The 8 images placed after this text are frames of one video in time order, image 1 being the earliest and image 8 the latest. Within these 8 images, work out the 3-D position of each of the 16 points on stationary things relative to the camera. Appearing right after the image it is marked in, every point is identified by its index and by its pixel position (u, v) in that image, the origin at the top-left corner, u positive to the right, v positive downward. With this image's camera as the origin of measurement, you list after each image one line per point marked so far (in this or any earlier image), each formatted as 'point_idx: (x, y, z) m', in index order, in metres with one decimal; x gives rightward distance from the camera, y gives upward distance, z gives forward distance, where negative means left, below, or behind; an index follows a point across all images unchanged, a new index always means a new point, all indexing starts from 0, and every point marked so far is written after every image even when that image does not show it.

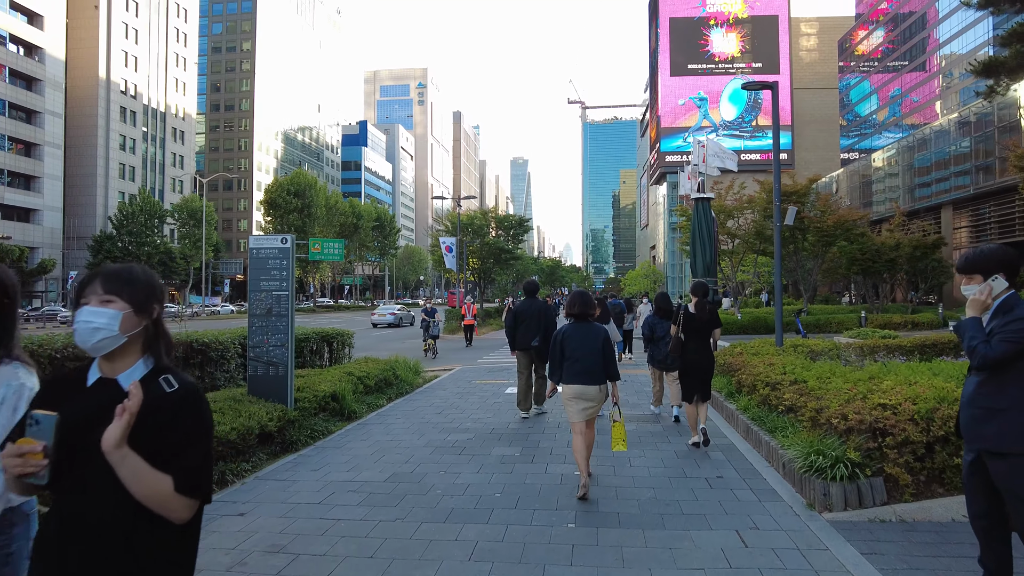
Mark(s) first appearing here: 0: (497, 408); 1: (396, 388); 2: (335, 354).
0: (-0.2, -1.7, +9.2) m
1: (-1.9, -1.6, +10.5) m
2: (-3.0, -1.2, +11.2) m
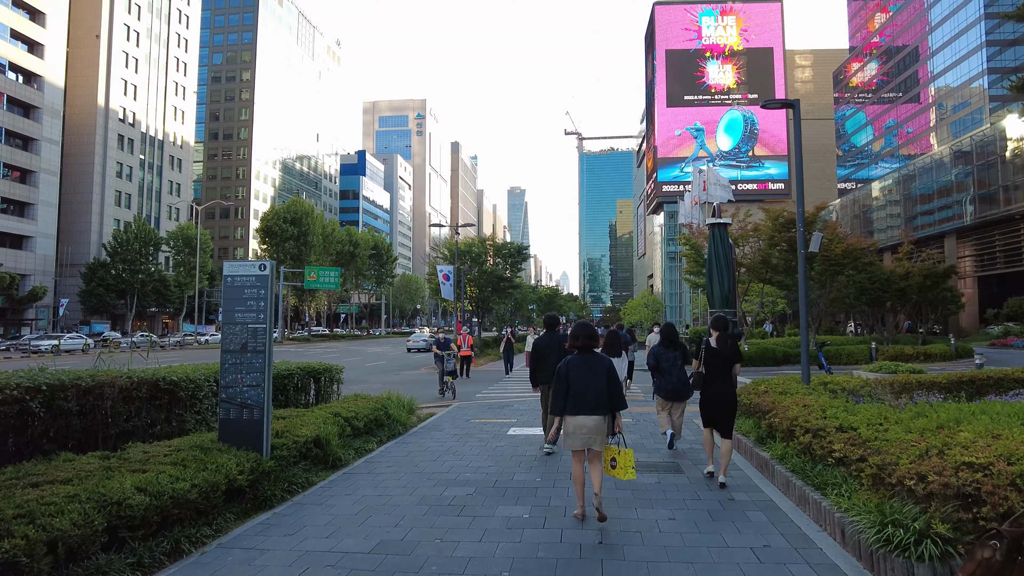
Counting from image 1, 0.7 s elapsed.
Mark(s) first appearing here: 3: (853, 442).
0: (-0.2, -2.1, +8.3) m
1: (-1.9, -2.1, +9.6) m
2: (-3.0, -1.7, +10.3) m
3: (+2.8, -1.3, +5.3) m
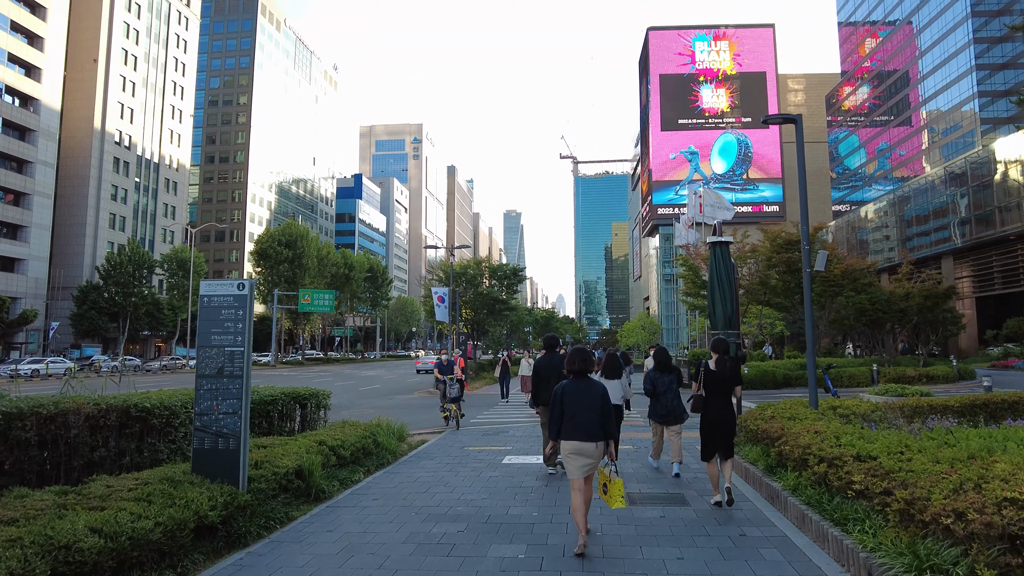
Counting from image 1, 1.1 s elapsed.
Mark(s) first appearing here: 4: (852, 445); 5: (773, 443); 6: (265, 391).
0: (-0.2, -2.4, +7.9) m
1: (-1.9, -2.4, +9.1) m
2: (-3.1, -2.0, +9.9) m
3: (+2.8, -1.4, +4.9) m
4: (+3.1, -1.4, +5.9) m
5: (+3.1, -1.8, +7.6) m
6: (-3.5, -1.4, +9.1) m
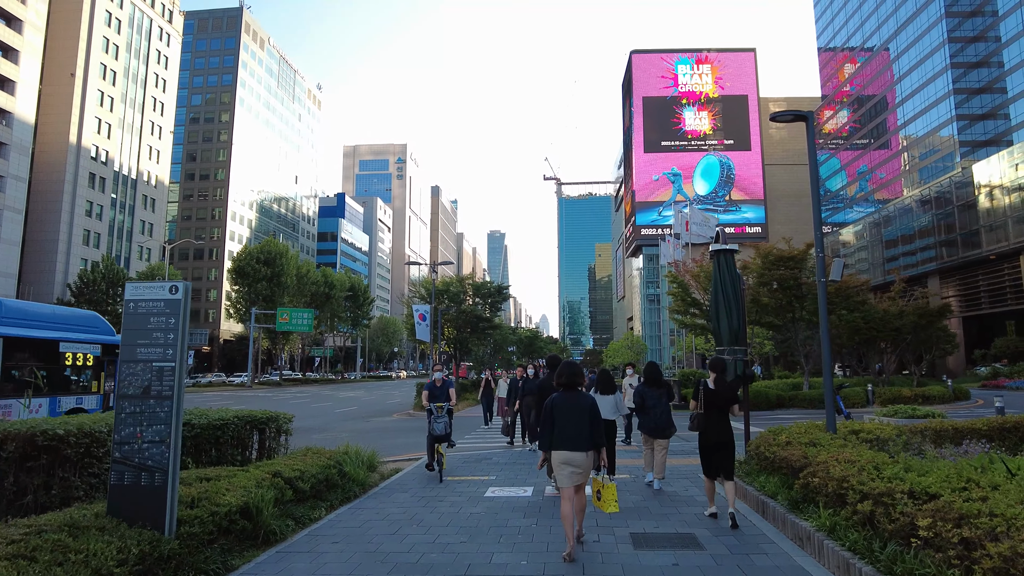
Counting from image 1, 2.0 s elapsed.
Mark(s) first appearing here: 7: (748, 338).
0: (-0.4, -2.5, +6.8) m
1: (-2.1, -2.5, +8.0) m
2: (-3.3, -2.1, +8.8) m
3: (+2.7, -1.4, +4.0) m
4: (+3.0, -1.5, +5.0) m
5: (+2.9, -1.9, +6.7) m
6: (-3.6, -1.6, +8.0) m
7: (+3.3, -0.7, +9.1) m
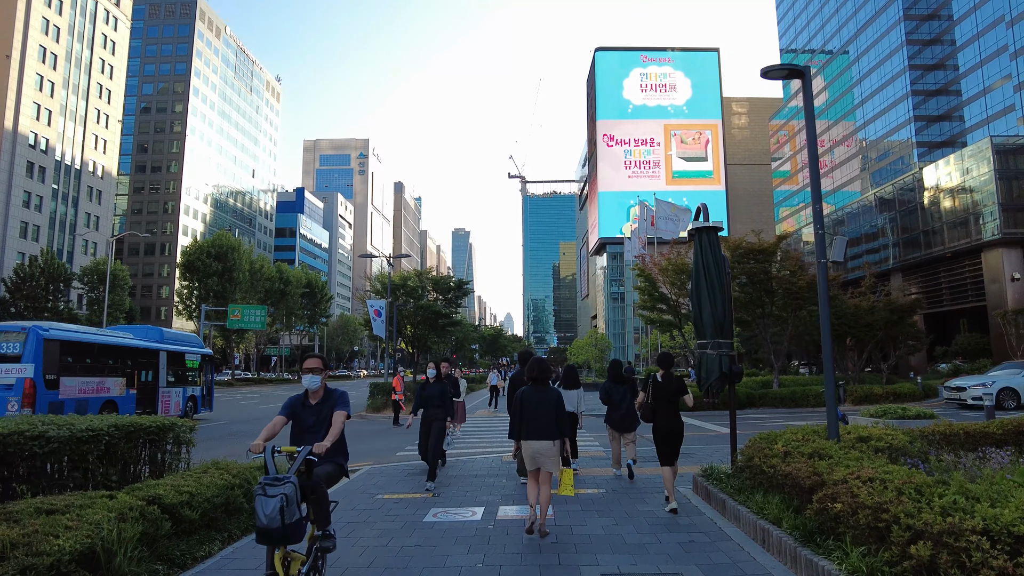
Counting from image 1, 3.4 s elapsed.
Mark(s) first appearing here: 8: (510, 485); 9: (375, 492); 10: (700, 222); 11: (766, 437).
0: (-0.9, -2.3, +5.4) m
1: (-2.7, -2.3, +6.5) m
2: (-3.9, -1.9, +7.2) m
3: (+2.3, -1.2, +2.7) m
4: (+2.6, -1.3, +3.7) m
5: (+2.4, -1.7, +5.4) m
6: (-4.2, -1.3, +6.4) m
7: (+2.7, -0.5, +7.9) m
8: (0.0, -2.7, +8.8) m
9: (-1.6, -2.6, +8.4) m
10: (+2.4, +0.9, +8.4) m
11: (+2.8, -1.7, +7.3) m
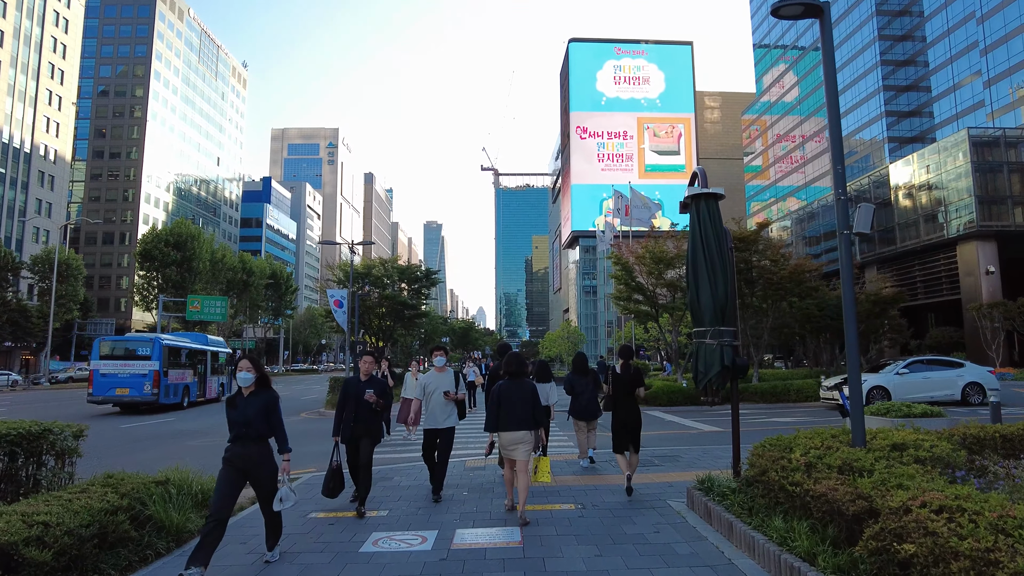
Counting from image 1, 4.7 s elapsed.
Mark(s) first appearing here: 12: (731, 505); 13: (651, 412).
0: (-1.2, -2.0, +4.0) m
1: (-3.0, -2.1, +5.1) m
2: (-4.2, -1.6, +5.7) m
3: (+2.2, -1.0, +1.5) m
4: (+2.4, -1.1, +2.5) m
5: (+2.1, -1.5, +4.2) m
6: (-4.5, -1.1, +4.9) m
7: (+2.3, -0.3, +6.7) m
8: (-0.4, -2.4, +7.5) m
9: (-2.1, -2.3, +7.0) m
10: (+2.0, +1.1, +7.2) m
11: (+2.5, -1.5, +6.1) m
12: (+1.9, -1.9, +5.8) m
13: (+4.2, -3.8, +19.7) m
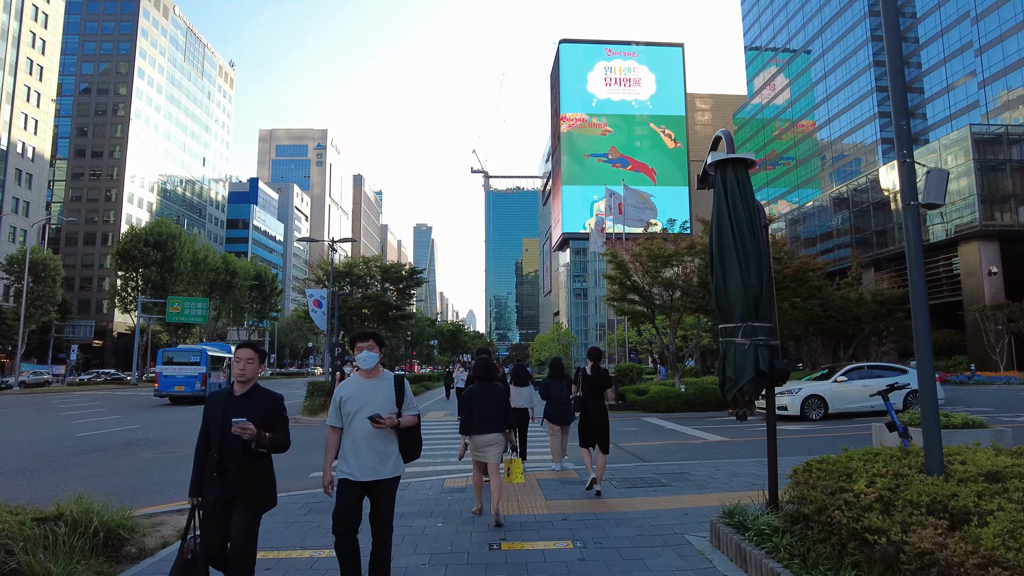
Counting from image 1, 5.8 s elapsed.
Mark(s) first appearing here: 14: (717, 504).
0: (-1.3, -1.9, +2.7) m
1: (-3.1, -1.9, +3.7) m
2: (-4.4, -1.5, +4.3) m
3: (+2.1, -0.9, +0.2) m
4: (+2.3, -1.0, +1.2) m
5: (+2.0, -1.4, +2.9) m
6: (-4.6, -0.9, +3.5) m
7: (+2.2, -0.2, +5.4) m
8: (-0.6, -2.3, +6.2) m
9: (-2.2, -2.2, +5.7) m
10: (+1.9, +1.2, +5.9) m
11: (+2.3, -1.4, +4.8) m
12: (+1.8, -1.8, +4.5) m
13: (+3.9, -3.7, +18.4) m
14: (+2.2, -2.4, +7.1) m
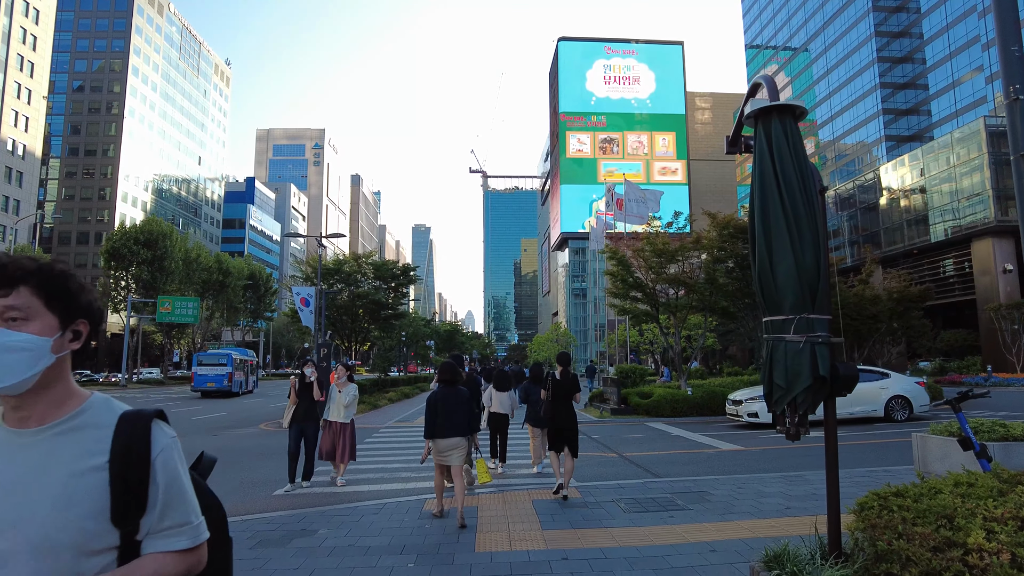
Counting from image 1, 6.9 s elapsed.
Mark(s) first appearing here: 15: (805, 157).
0: (-1.4, -1.8, +1.5) m
1: (-3.2, -1.8, +2.5) m
2: (-4.5, -1.4, +3.1) m
3: (+2.0, -0.8, -1.0) m
4: (+2.2, -0.8, 0.0) m
5: (+1.9, -1.3, +1.7) m
6: (-4.7, -0.8, +2.3) m
7: (+2.1, -0.1, +4.2) m
8: (-0.7, -2.2, +4.9) m
9: (-2.3, -2.1, +4.5) m
10: (+1.8, +1.3, +4.7) m
11: (+2.2, -1.2, +3.6) m
12: (+1.7, -1.7, +3.3) m
13: (+3.8, -3.6, +17.2) m
14: (+2.1, -2.2, +5.9) m
15: (+2.0, +0.8, +4.4) m
